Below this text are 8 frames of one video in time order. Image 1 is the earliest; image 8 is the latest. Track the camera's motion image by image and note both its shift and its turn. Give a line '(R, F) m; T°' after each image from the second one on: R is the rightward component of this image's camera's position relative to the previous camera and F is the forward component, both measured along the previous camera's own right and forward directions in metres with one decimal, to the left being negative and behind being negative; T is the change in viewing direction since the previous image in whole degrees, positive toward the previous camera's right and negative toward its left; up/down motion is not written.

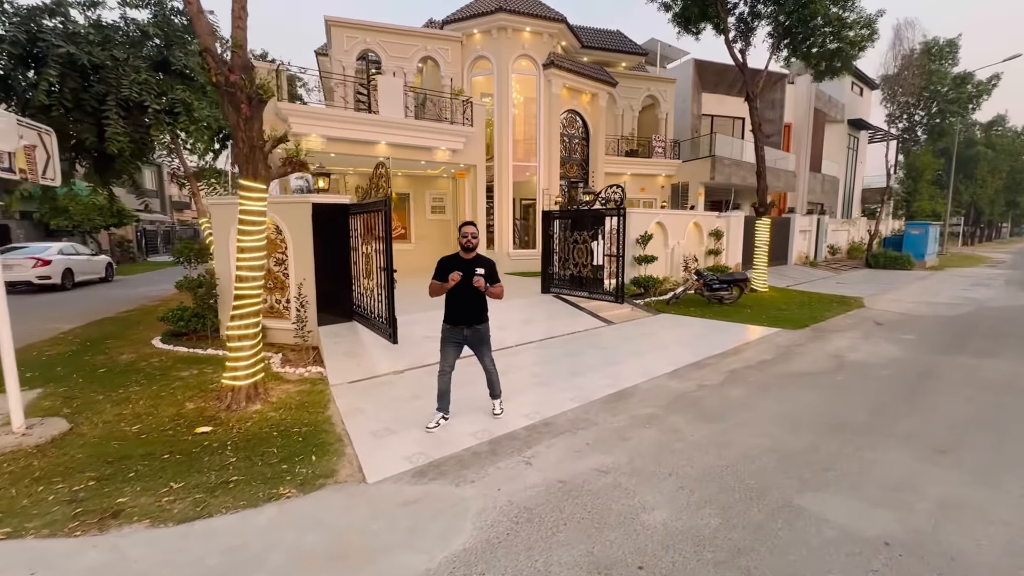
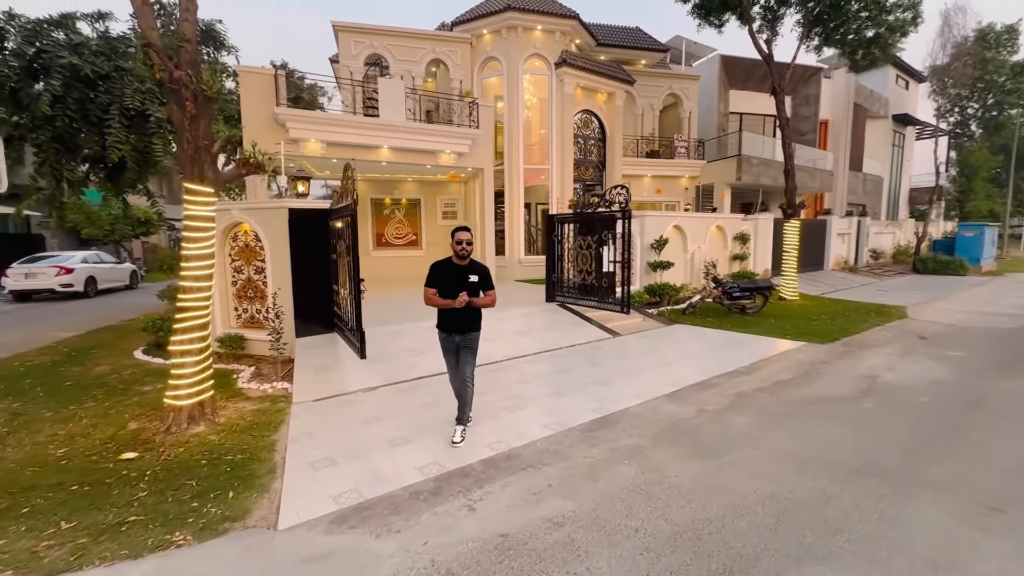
(+0.6, +0.5) m; -4°
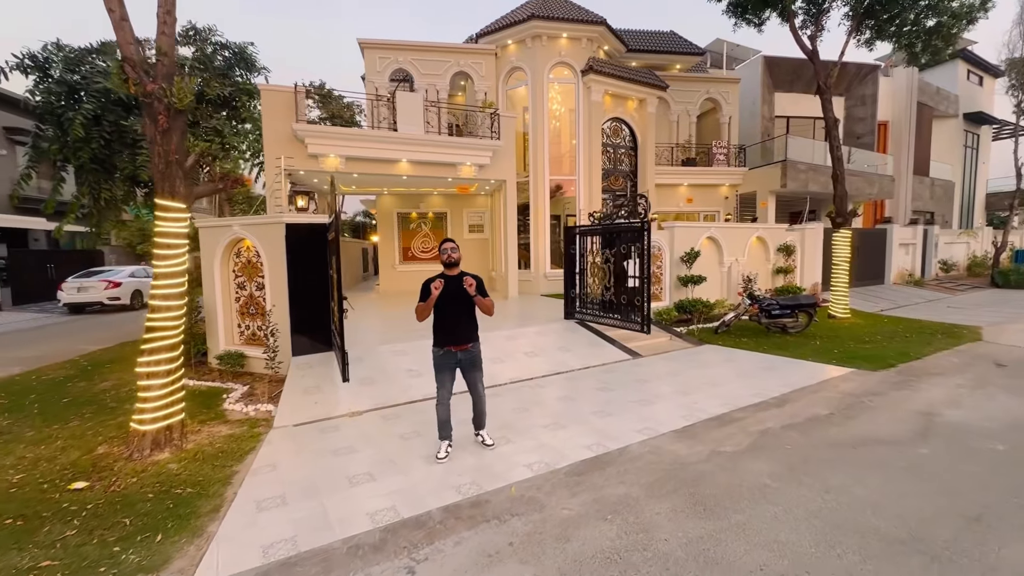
(+0.5, +0.5) m; -5°
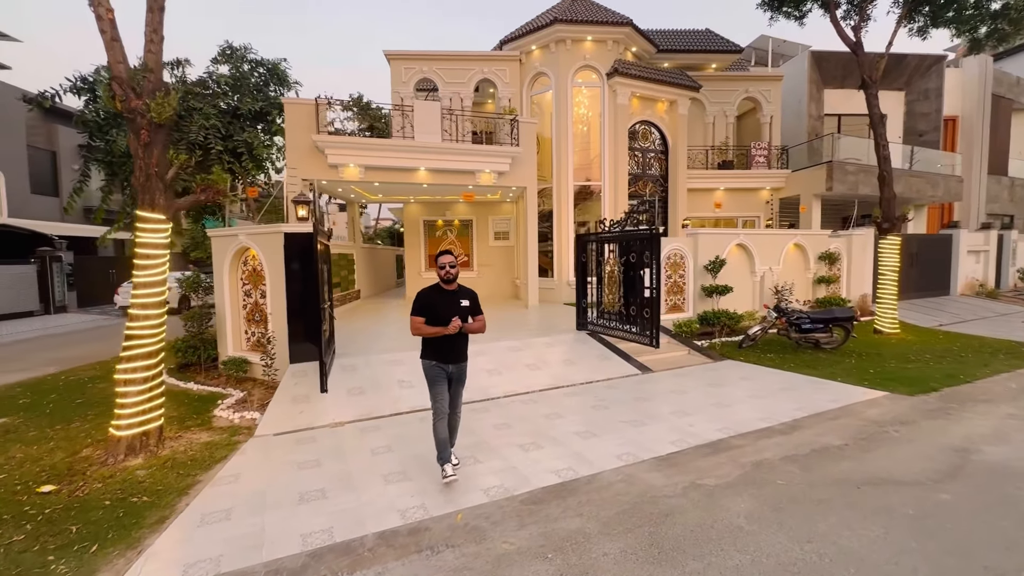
(+0.7, +0.2) m; -6°
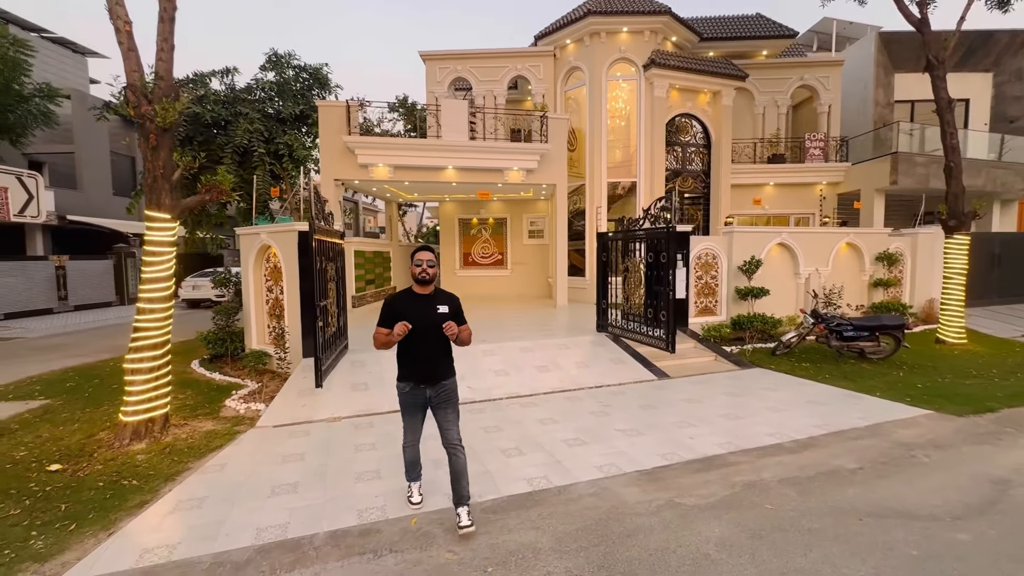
(+0.6, +0.2) m; -7°
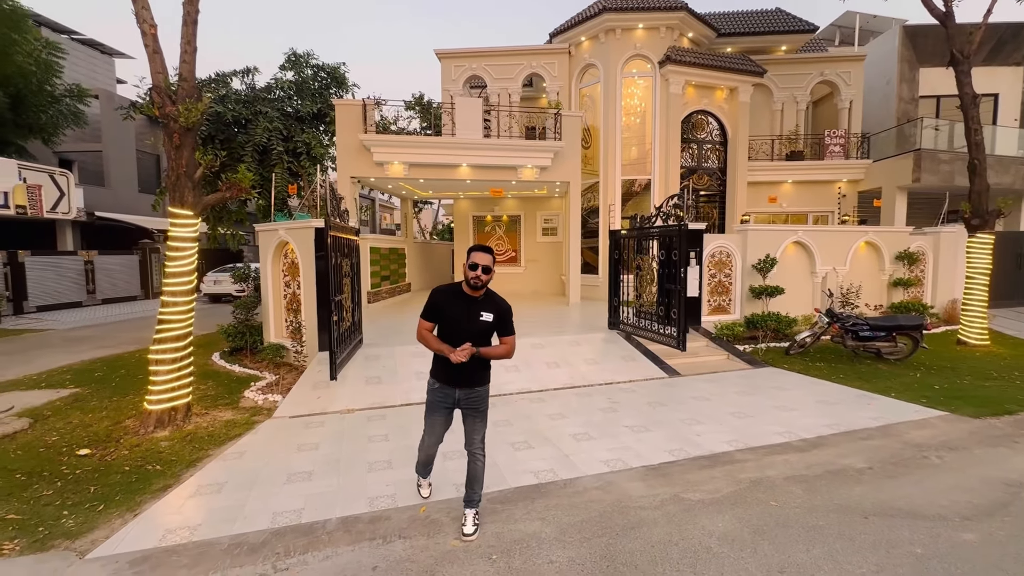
(+0.1, -0.1) m; -2°
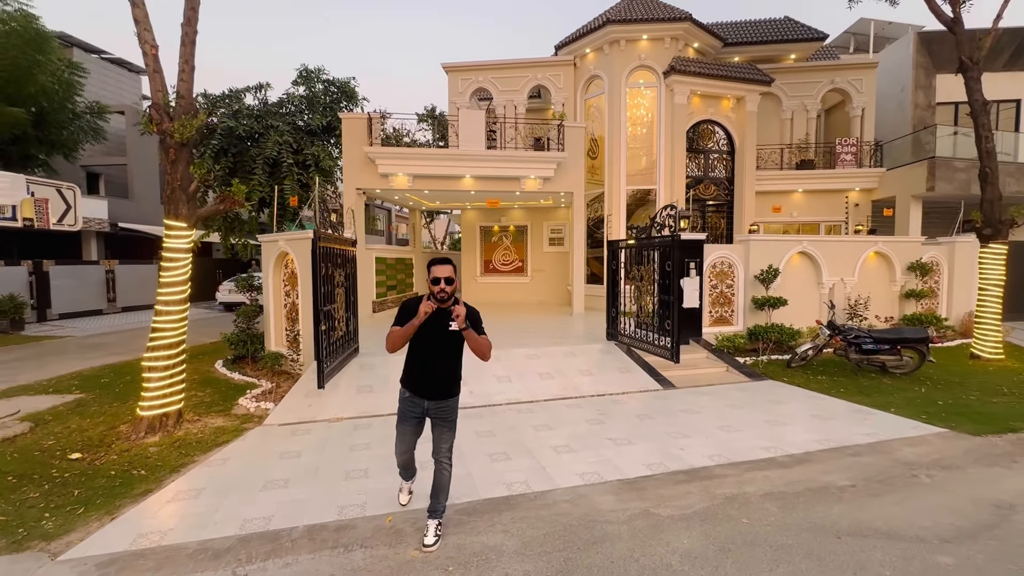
(+0.3, 0.0) m; -2°
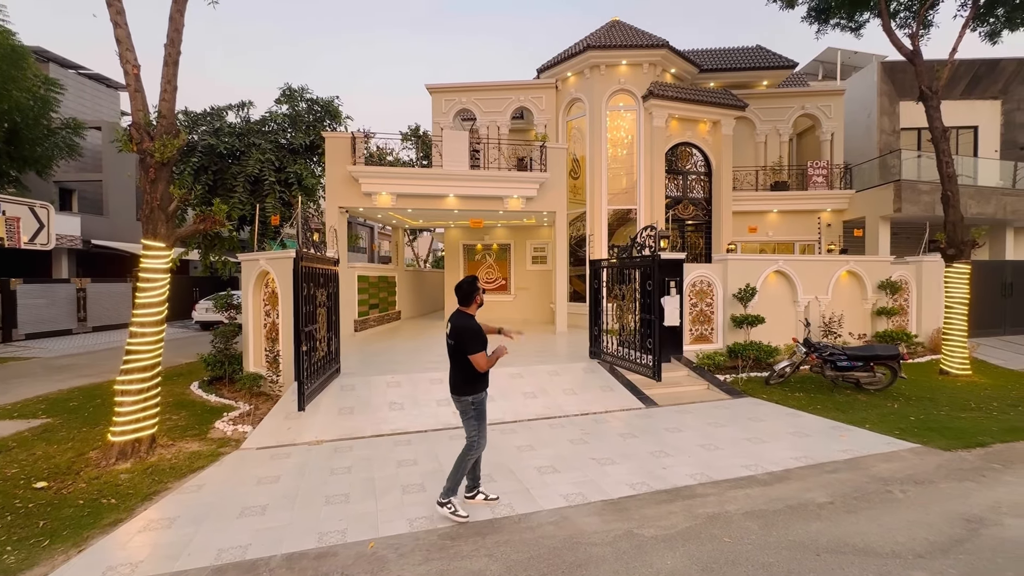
(0.0, 0.0) m; +2°
